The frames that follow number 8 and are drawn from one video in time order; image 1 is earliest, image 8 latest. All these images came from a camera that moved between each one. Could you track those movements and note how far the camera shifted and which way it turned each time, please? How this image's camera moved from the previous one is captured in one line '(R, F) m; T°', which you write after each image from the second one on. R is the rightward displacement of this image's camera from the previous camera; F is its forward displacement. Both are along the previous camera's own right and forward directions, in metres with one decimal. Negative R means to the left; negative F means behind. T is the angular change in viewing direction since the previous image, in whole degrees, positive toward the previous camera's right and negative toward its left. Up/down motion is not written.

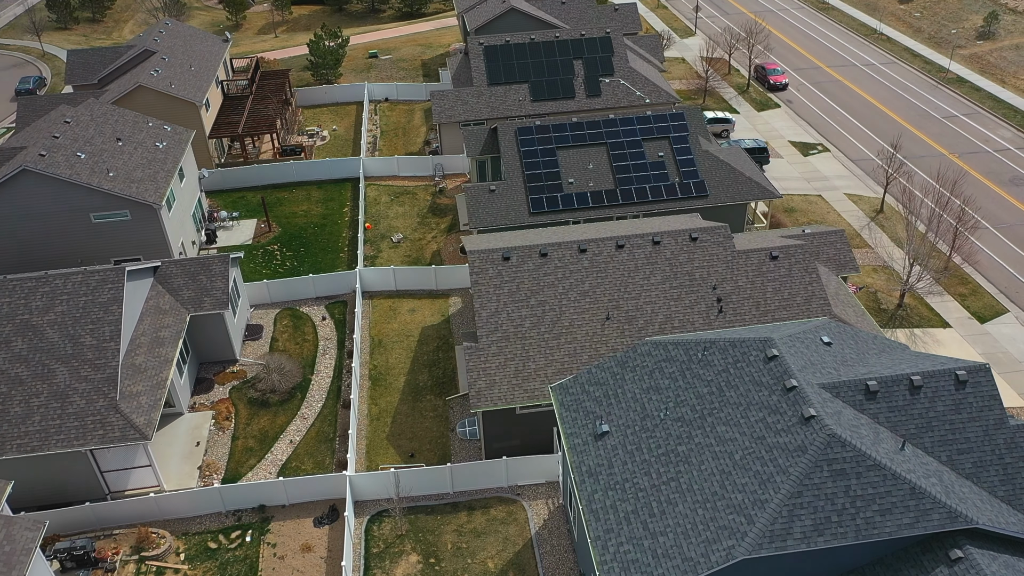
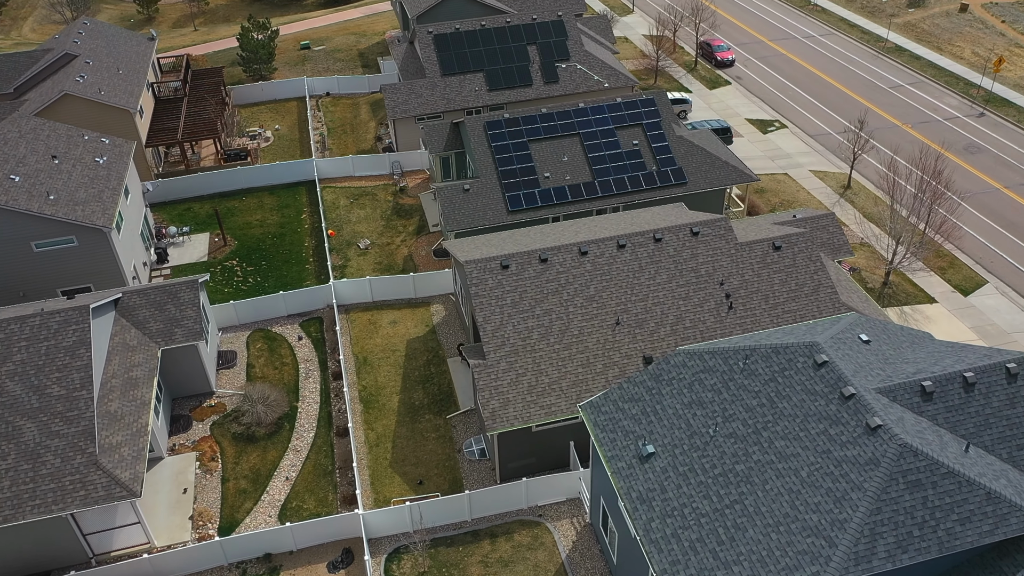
(-2.3, +1.5) m; +5°
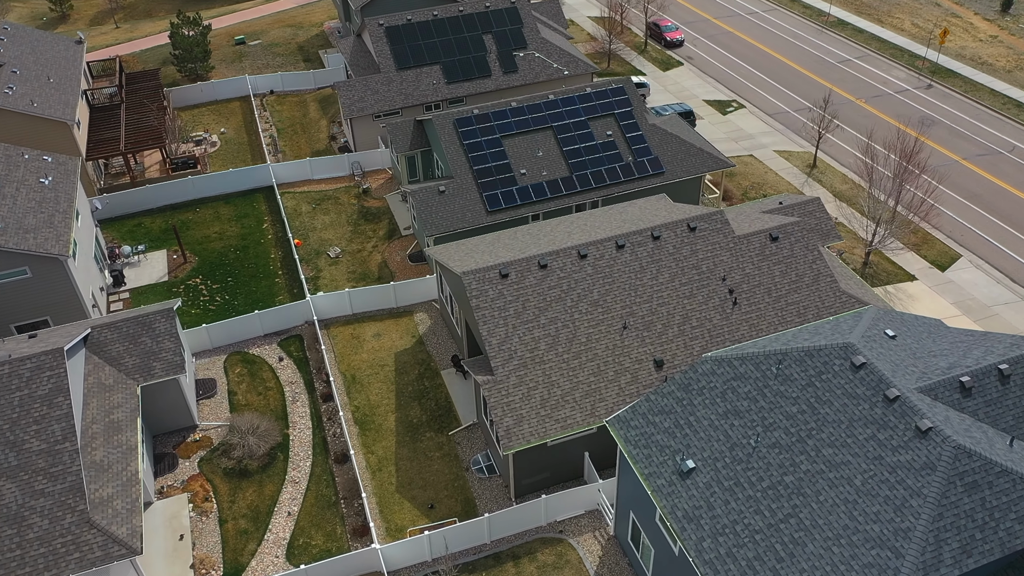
(-1.9, +1.0) m; +5°
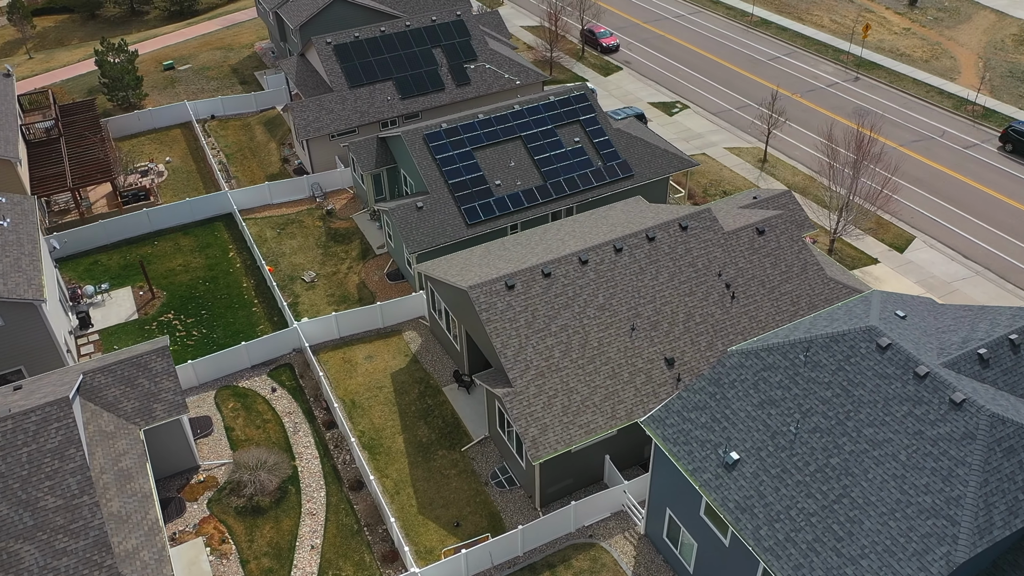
(-2.5, +0.1) m; +6°
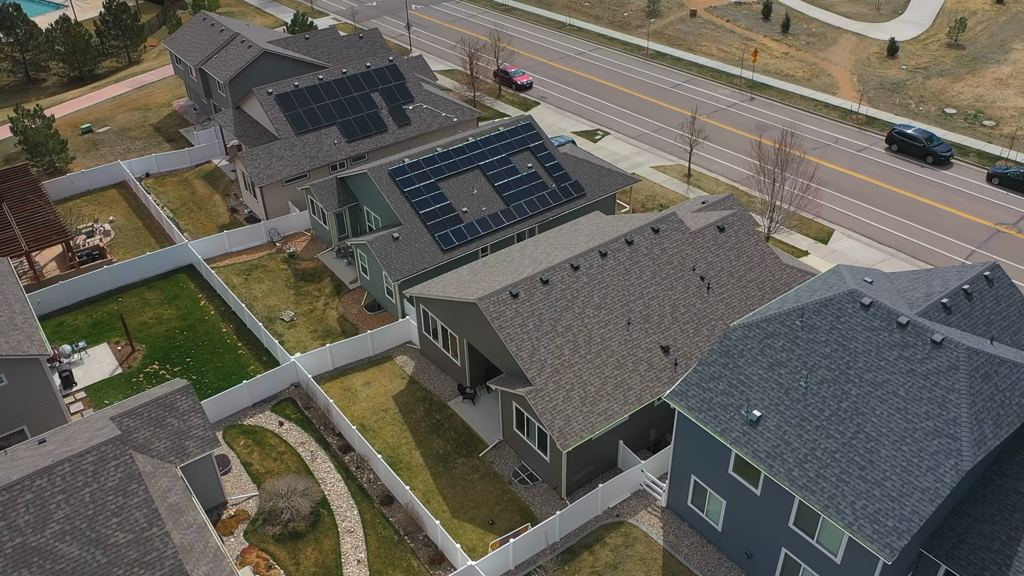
(-3.6, -1.5) m; +8°
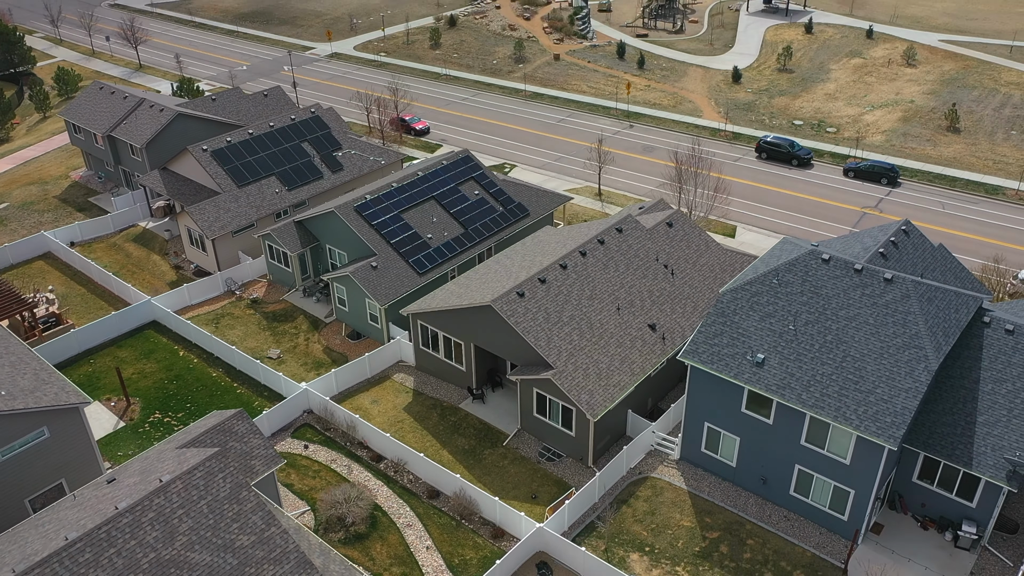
(-5.6, -2.4) m; +11°
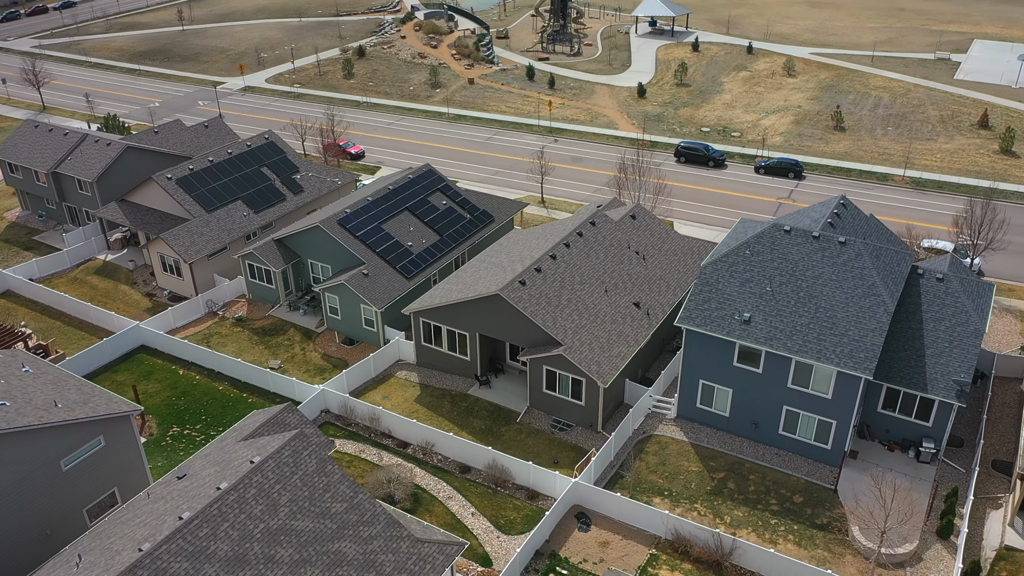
(-4.5, -2.5) m; +8°
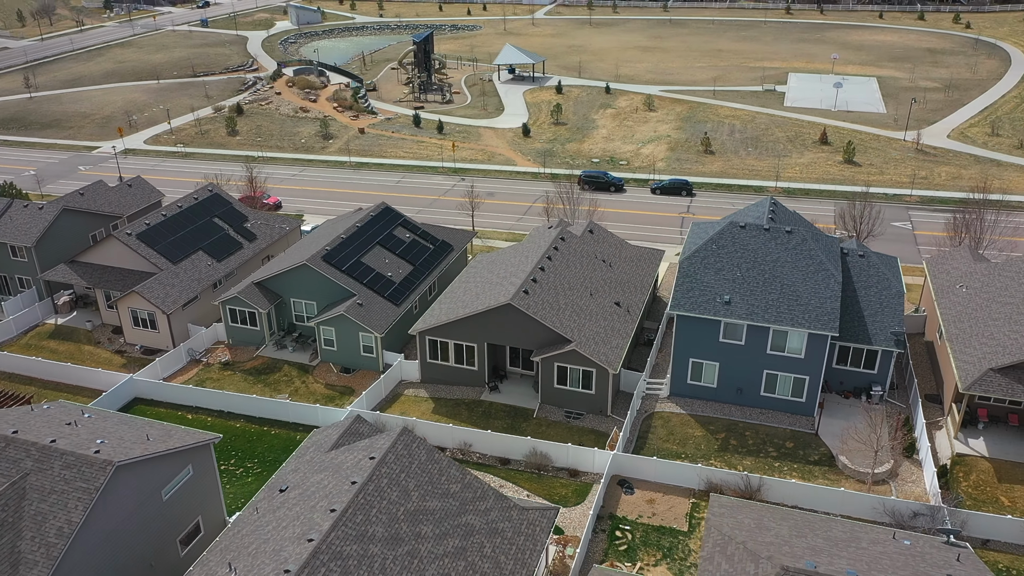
(-7.2, -2.8) m; +12°
